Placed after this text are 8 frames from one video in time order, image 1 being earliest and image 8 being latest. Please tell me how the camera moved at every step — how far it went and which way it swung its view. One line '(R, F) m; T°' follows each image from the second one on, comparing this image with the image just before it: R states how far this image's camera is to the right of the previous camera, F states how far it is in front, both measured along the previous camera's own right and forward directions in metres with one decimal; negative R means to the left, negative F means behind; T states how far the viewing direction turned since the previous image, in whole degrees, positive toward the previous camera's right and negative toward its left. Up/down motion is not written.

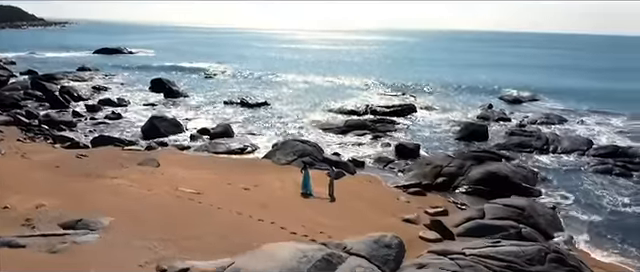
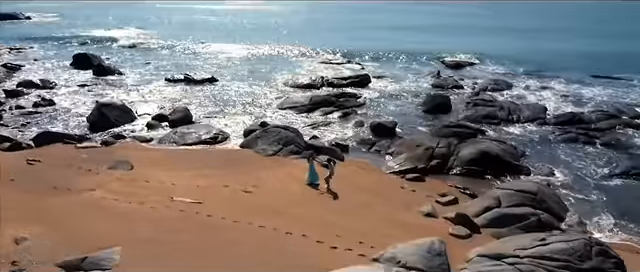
(-2.9, +1.5) m; +10°
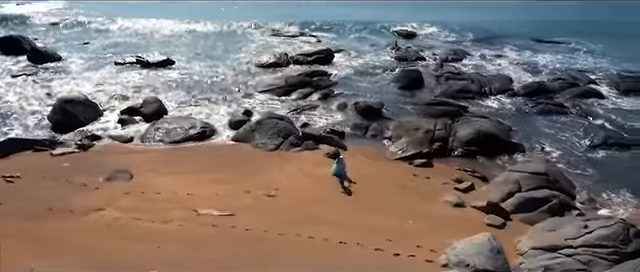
(-3.0, +0.9) m; +9°
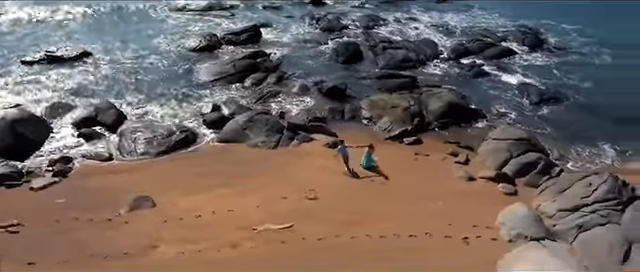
(-4.7, +0.4) m; +15°
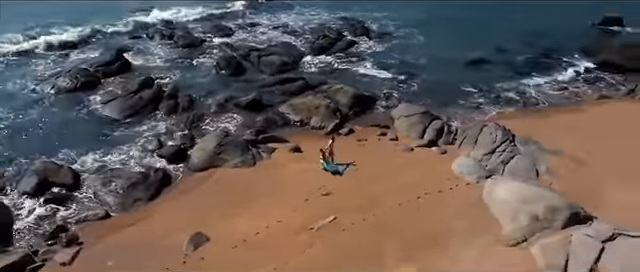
(-7.5, -1.5) m; +25°
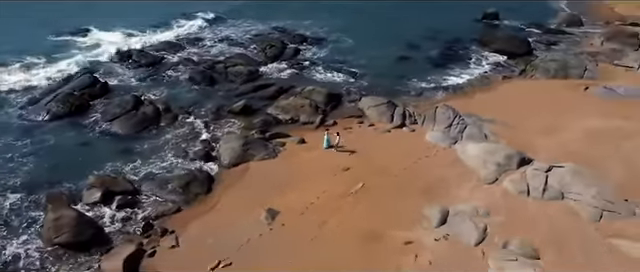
(-6.0, -4.4) m; +13°
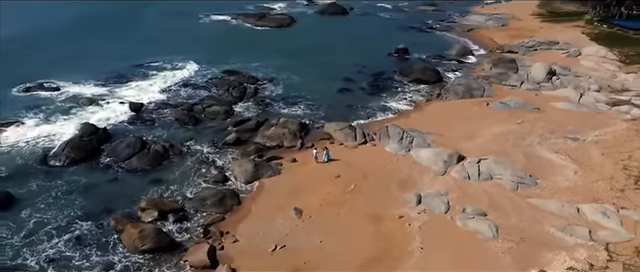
(-5.7, -6.9) m; +11°
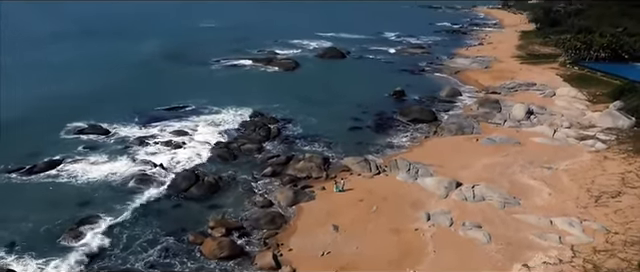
(-3.1, -7.7) m; +2°
